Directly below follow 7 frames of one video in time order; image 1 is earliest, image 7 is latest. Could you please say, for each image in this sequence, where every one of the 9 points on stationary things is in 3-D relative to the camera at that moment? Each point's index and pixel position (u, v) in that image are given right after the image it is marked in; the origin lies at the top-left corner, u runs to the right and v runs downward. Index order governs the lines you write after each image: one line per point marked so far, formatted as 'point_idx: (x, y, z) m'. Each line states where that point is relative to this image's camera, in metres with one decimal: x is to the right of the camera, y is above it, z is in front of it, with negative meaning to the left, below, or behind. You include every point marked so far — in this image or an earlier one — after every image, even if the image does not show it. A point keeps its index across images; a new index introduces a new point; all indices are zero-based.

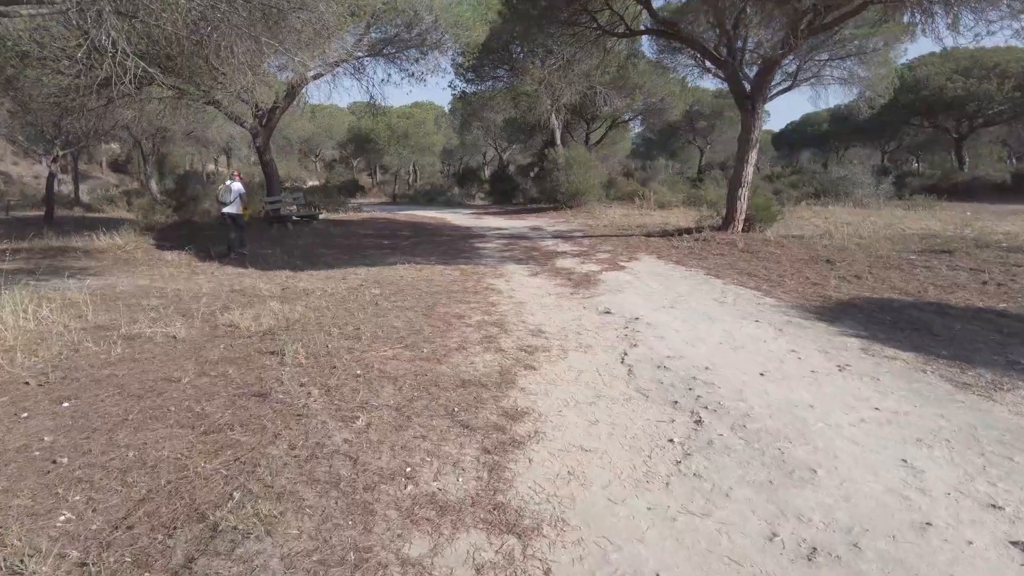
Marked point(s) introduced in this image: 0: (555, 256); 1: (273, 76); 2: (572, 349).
0: (+0.6, +0.4, +9.1) m
1: (-4.2, +3.8, +11.7) m
2: (+0.4, -0.4, +4.4) m
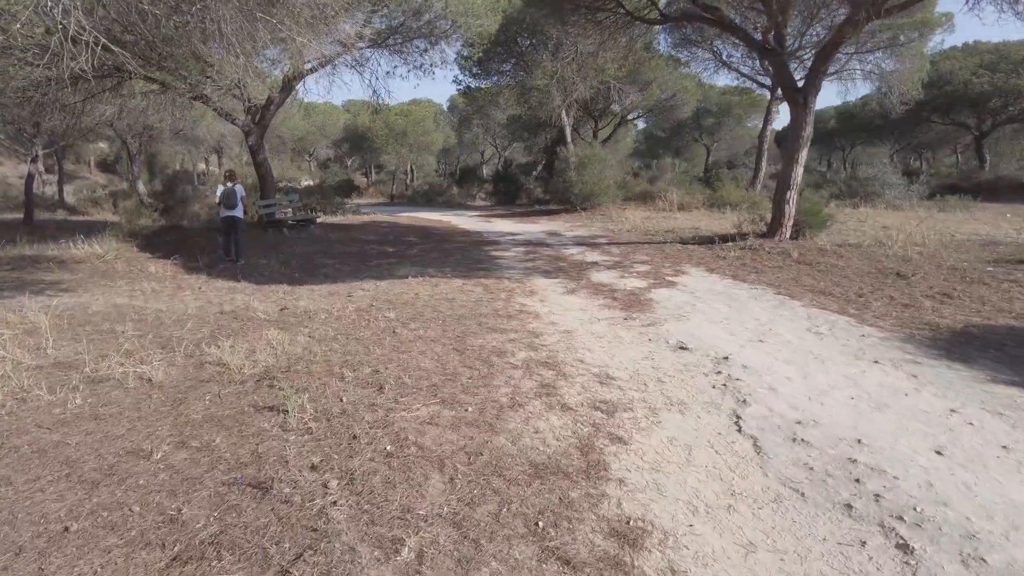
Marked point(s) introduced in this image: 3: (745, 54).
0: (+0.9, +0.2, +8.1) m
1: (-3.9, +3.5, +10.7) m
2: (+0.8, -0.6, +3.4) m
3: (+6.6, +6.6, +18.9) m
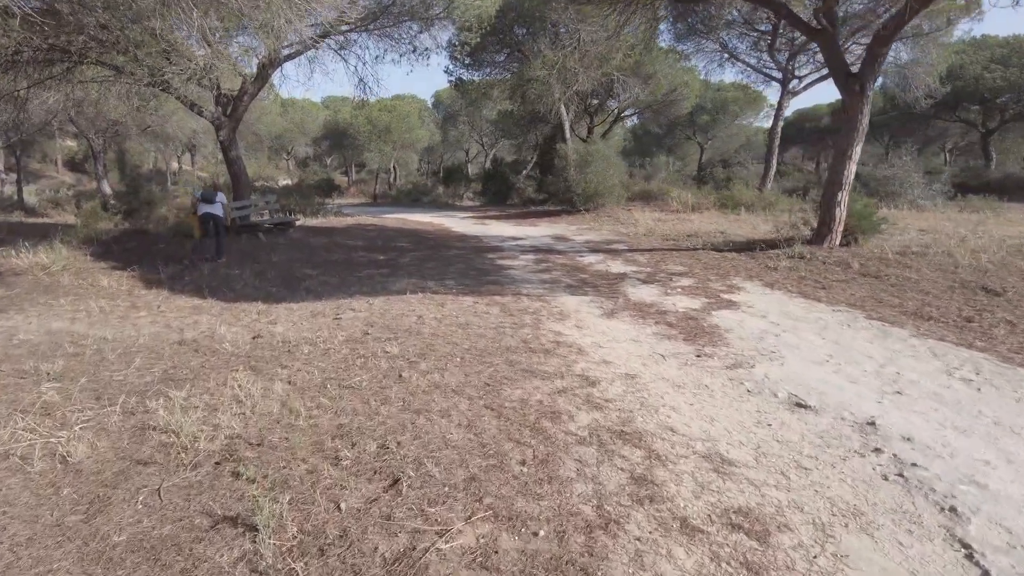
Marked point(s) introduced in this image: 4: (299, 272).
0: (+1.1, +0.1, +6.9) m
1: (-3.8, +3.3, +9.4) m
2: (+1.1, -0.8, +2.2) m
3: (+6.4, +6.5, +17.8) m
4: (-2.8, +0.2, +8.7) m
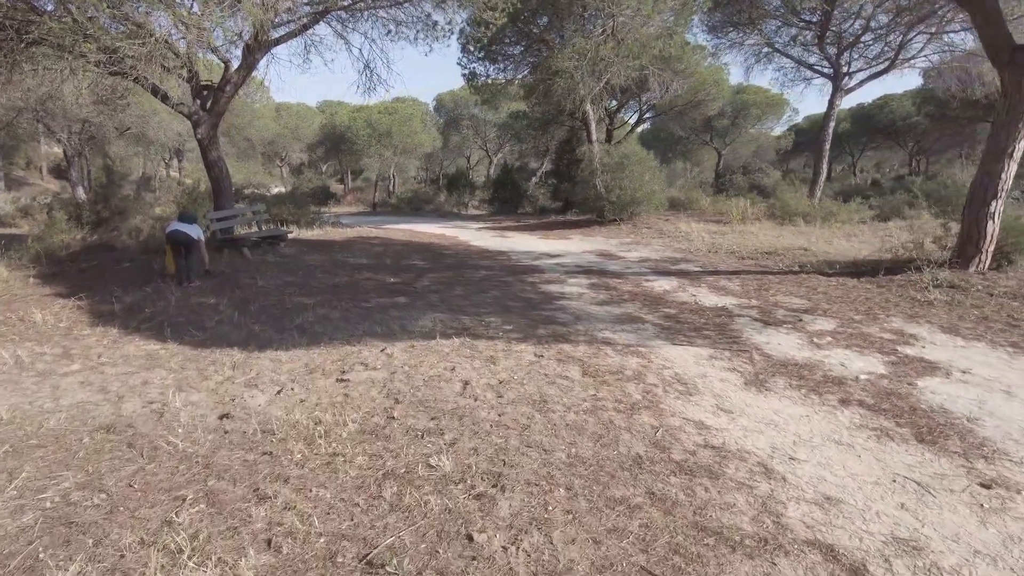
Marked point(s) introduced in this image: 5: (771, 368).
0: (+1.6, -0.3, +5.1) m
1: (-3.3, +3.0, +7.5) m
2: (+1.6, -1.1, +0.4) m
3: (+6.8, +6.1, +16.1) m
4: (-2.3, -0.1, +6.9) m
5: (+1.5, -0.5, +4.0) m
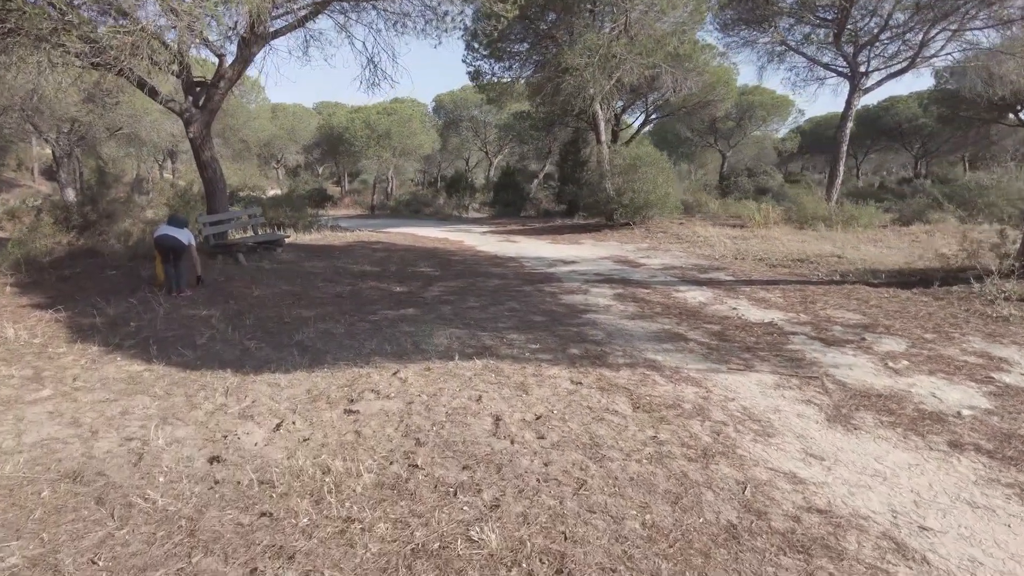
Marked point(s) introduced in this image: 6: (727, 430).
0: (+1.8, -0.4, +4.5) m
1: (-3.2, +2.9, +7.0) m
2: (+1.9, -1.2, -0.2) m
3: (+7.0, +5.9, +15.6) m
4: (-2.1, -0.2, +6.3) m
5: (+1.7, -0.6, +3.5) m
6: (+1.0, -0.6, +3.1) m
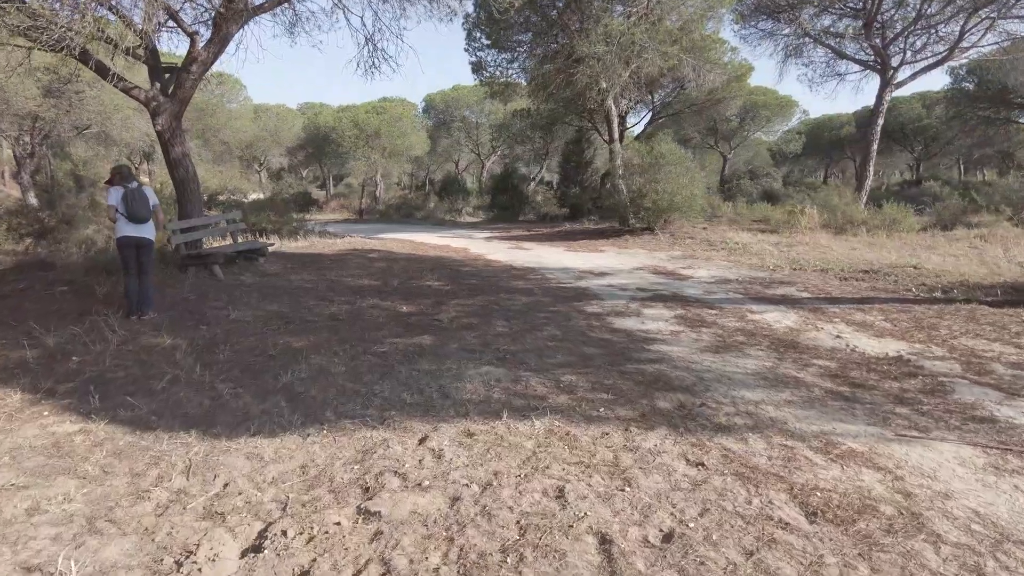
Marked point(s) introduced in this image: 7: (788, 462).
0: (+2.2, -0.5, +3.4) m
1: (-2.9, +2.7, +5.7) m
2: (+2.3, -1.3, -1.3) m
3: (+7.0, +5.7, +14.6) m
4: (-1.8, -0.4, +5.0) m
5: (+2.1, -0.7, +2.3) m
6: (+1.4, -0.8, +2.0) m
7: (+1.1, -0.7, +2.7) m
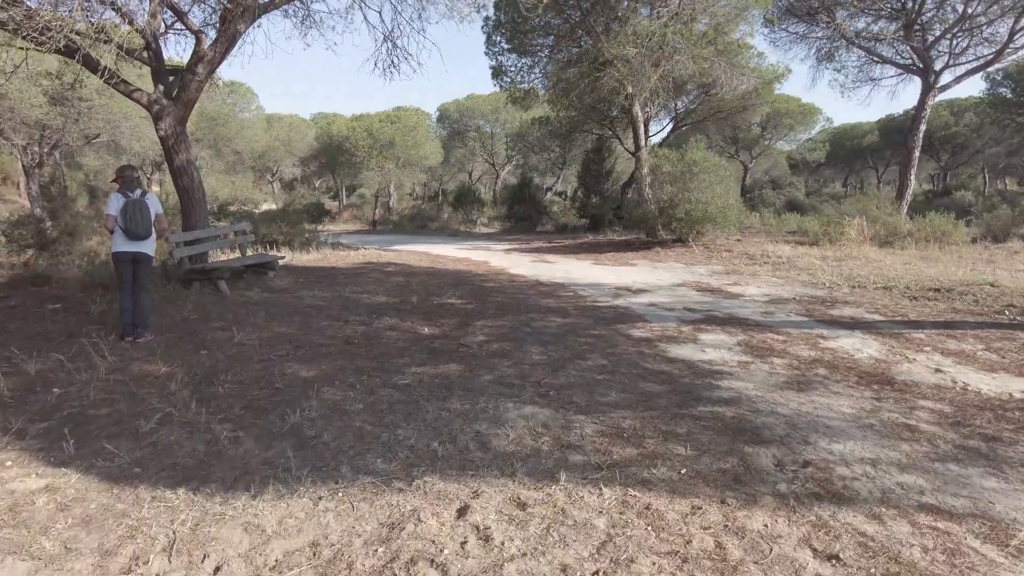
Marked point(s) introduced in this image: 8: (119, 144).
0: (+2.4, -0.6, +2.7) m
1: (-2.6, +2.5, +5.1) m
2: (+2.5, -1.3, -2.0) m
3: (+7.5, +5.4, +13.9) m
4: (-1.5, -0.6, +4.4) m
5: (+2.3, -0.8, +1.6) m
6: (+1.6, -0.9, +1.3) m
7: (+1.3, -0.8, +2.0) m
8: (-11.0, +4.0, +18.6) m
